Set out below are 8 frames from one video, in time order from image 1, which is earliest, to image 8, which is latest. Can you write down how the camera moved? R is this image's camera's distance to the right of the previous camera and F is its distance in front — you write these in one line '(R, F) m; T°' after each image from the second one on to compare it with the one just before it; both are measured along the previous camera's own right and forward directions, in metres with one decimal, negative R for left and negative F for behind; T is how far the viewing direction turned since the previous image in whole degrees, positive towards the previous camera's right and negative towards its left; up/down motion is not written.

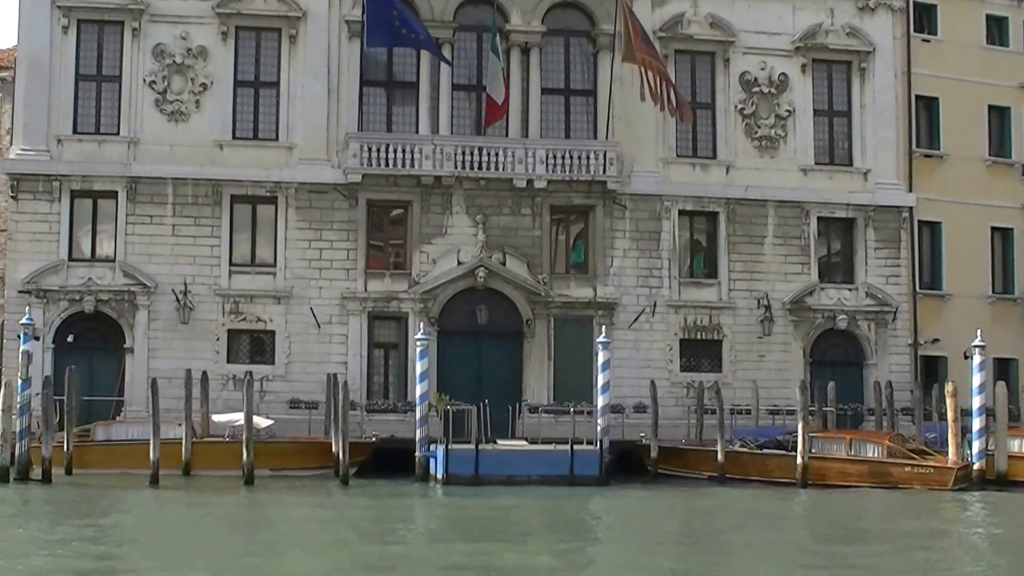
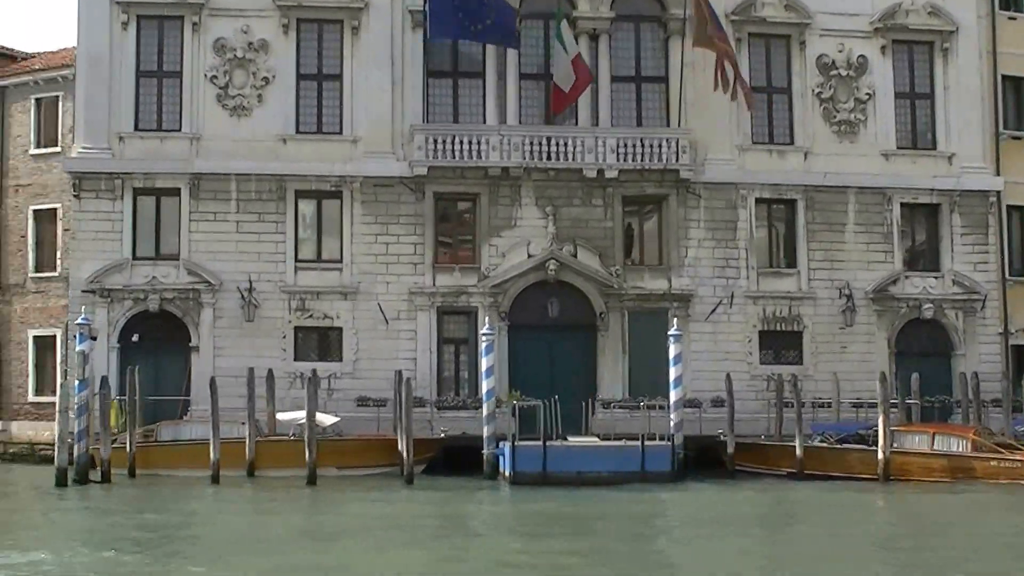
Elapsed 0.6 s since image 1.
(+0.4, +0.8) m; -3°
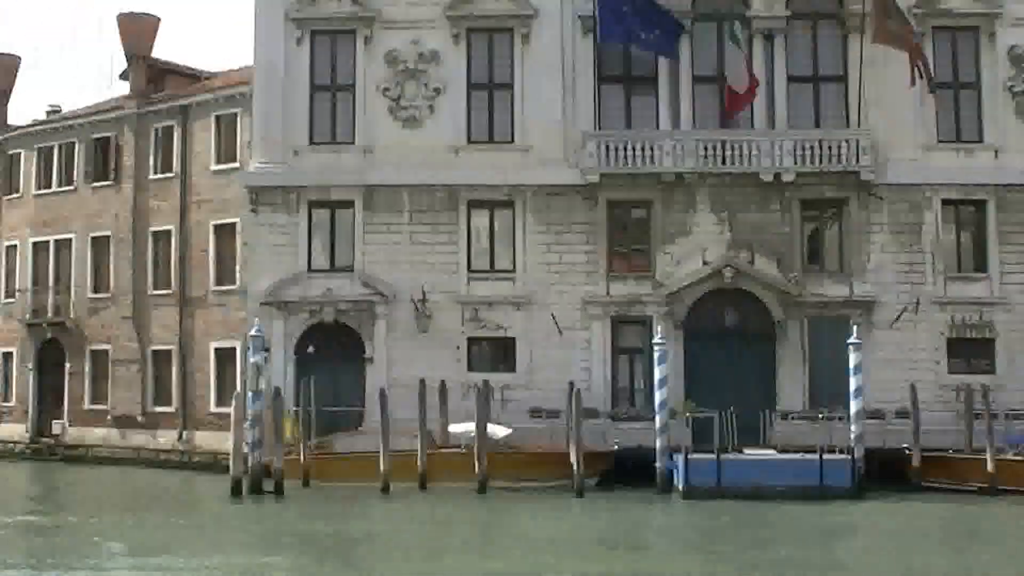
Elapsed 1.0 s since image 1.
(+1.3, +0.5) m; -9°
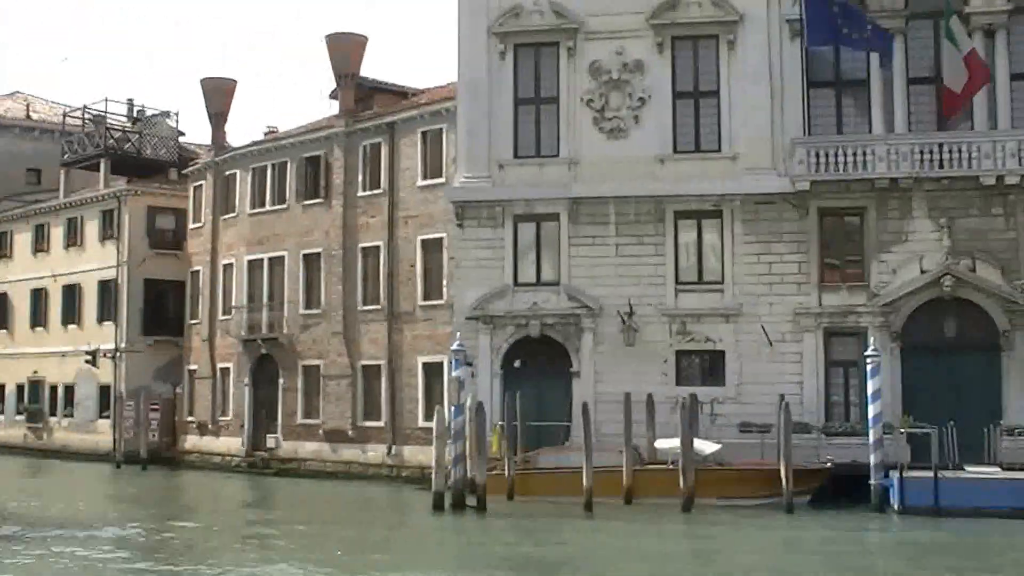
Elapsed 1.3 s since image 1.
(+0.7, +0.4) m; -8°
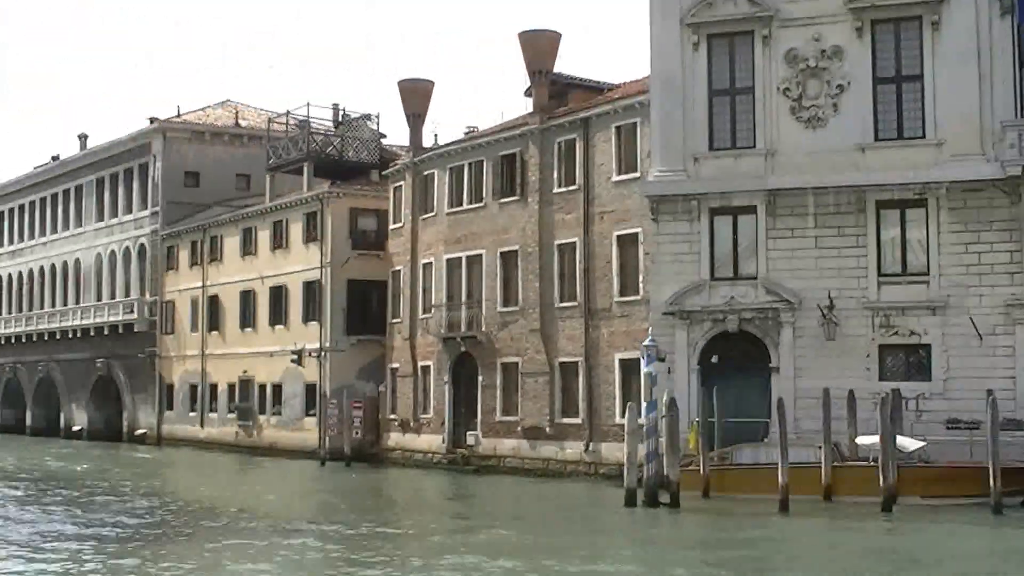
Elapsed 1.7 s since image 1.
(+0.6, +0.3) m; -8°
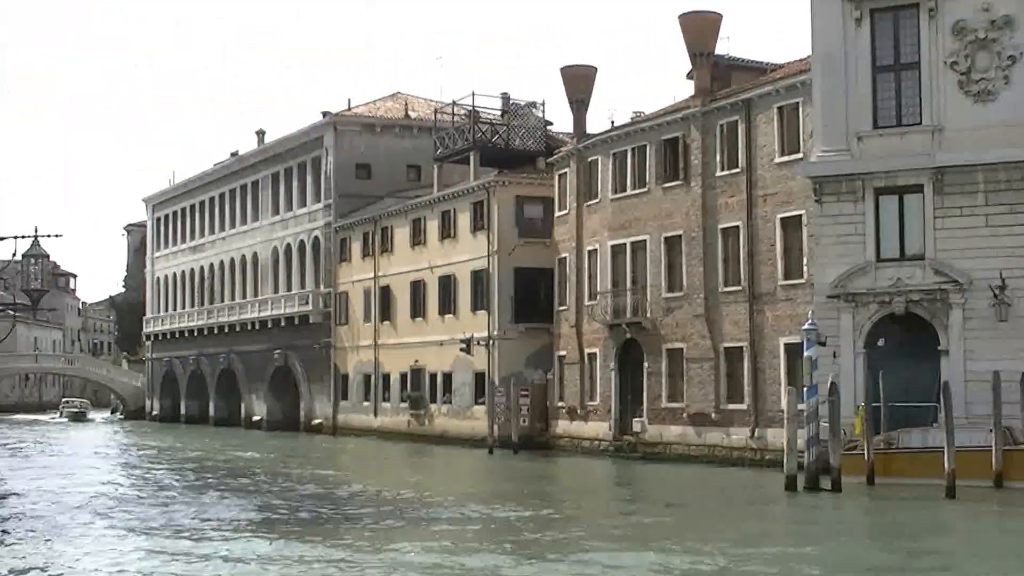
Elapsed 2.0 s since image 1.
(+0.9, +0.2) m; -7°
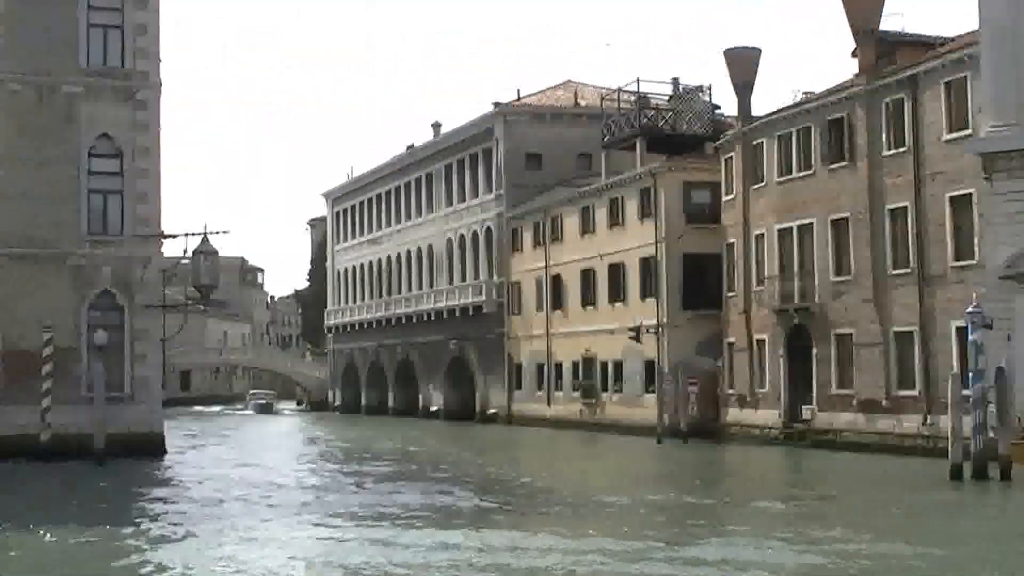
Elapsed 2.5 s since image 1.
(+1.1, +0.2) m; -8°
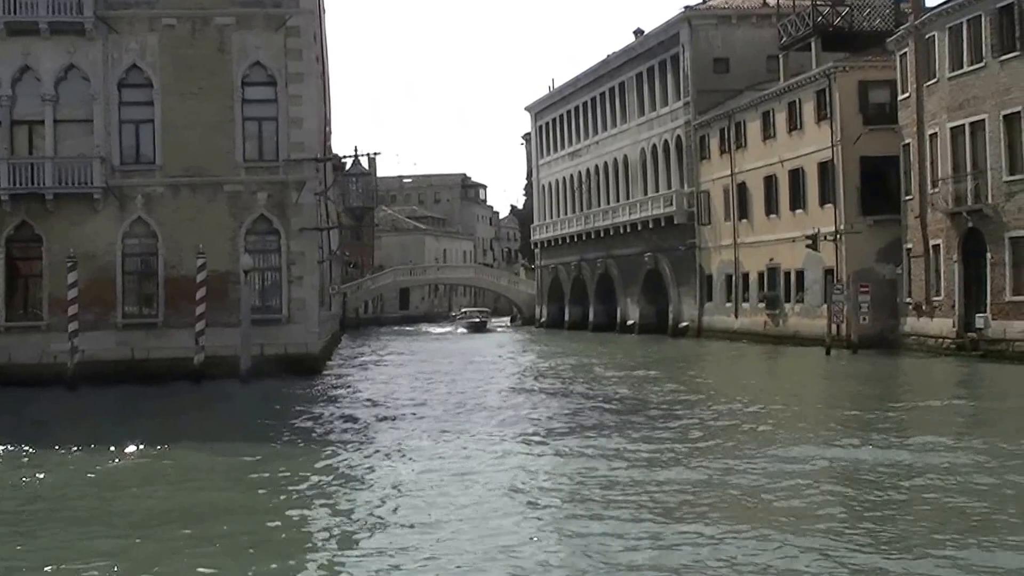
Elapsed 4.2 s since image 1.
(+3.9, +0.9) m; -13°
